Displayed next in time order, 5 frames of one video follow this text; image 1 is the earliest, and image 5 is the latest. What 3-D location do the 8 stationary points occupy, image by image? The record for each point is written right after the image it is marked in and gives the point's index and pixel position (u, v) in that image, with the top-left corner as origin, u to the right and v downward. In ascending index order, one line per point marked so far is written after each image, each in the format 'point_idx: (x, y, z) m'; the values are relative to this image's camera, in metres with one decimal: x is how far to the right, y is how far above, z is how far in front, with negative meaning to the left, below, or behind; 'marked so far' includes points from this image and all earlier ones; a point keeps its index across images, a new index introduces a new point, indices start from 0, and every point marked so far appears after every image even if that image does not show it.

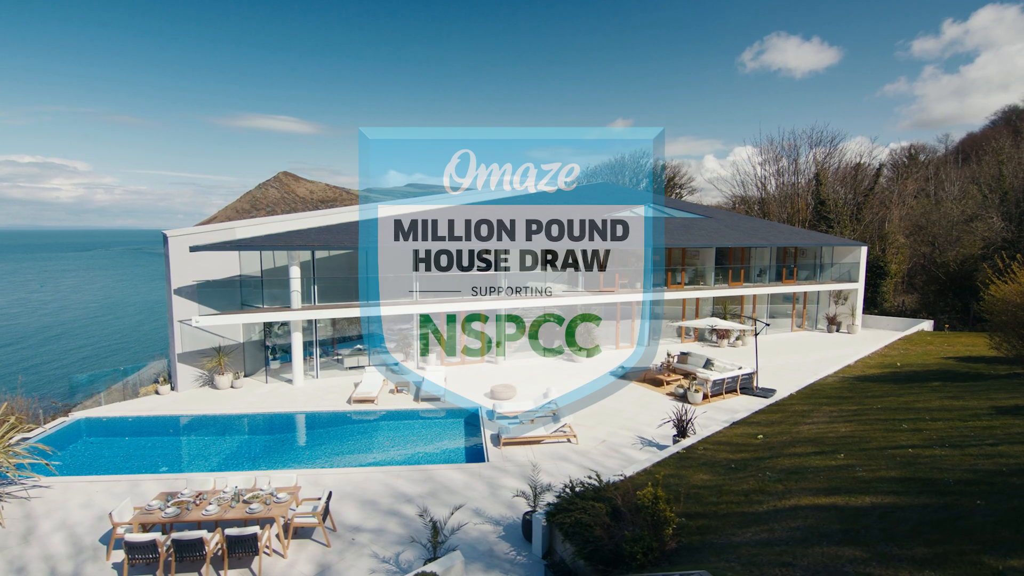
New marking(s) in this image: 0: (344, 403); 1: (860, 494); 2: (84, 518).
0: (-5.8, -4.0, +16.5) m
1: (+4.6, -2.7, +6.1) m
2: (-8.0, -4.3, +8.7) m
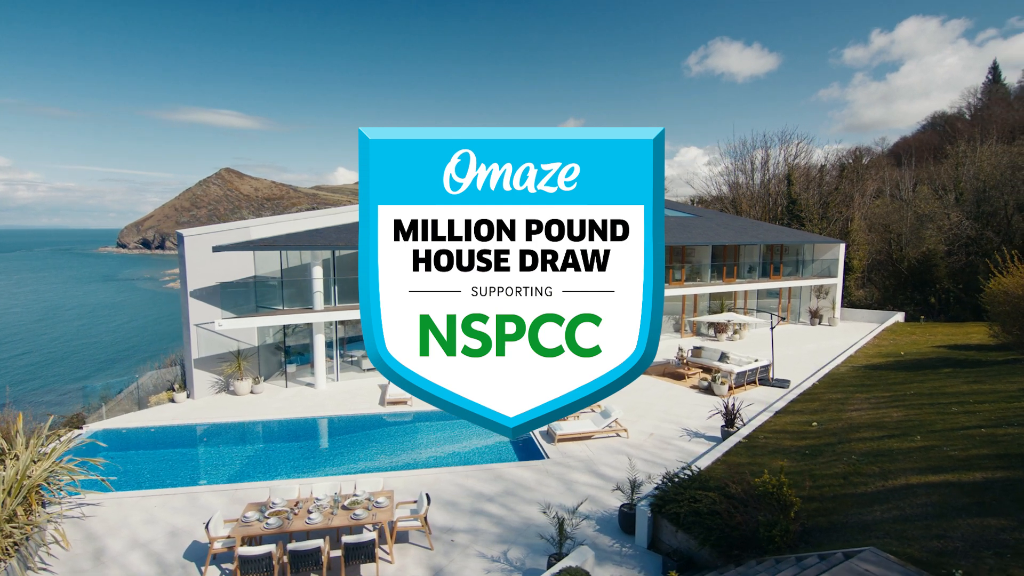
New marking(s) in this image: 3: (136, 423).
0: (-4.7, -4.0, +16.2) m
1: (+6.5, -2.6, +6.6) m
2: (-6.3, -4.4, +8.2) m
3: (-11.6, -4.2, +14.4) m
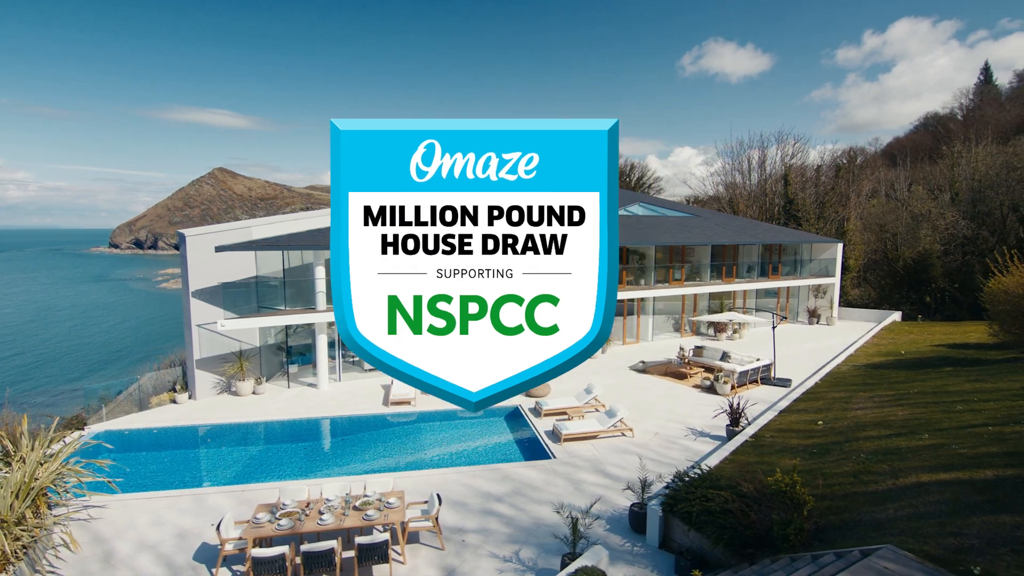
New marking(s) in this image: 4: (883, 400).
0: (-4.6, -4.0, +16.2) m
1: (+6.7, -2.6, +6.7) m
2: (-6.1, -4.4, +8.2) m
3: (-11.5, -4.2, +14.3) m
4: (+9.2, -2.8, +11.5) m
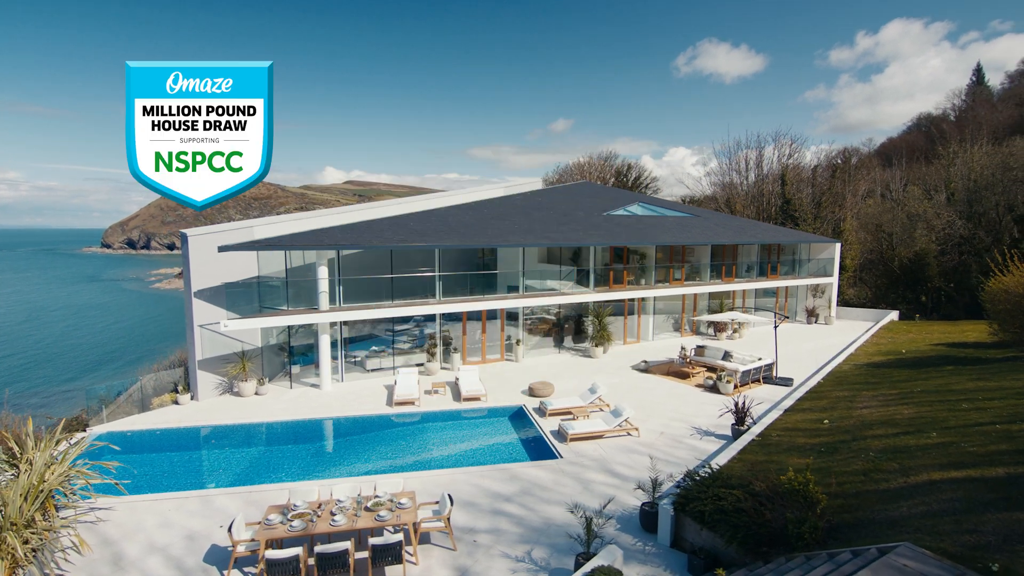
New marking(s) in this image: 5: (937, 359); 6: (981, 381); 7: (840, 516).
0: (-4.4, -4.0, +16.1) m
1: (+6.9, -2.6, +6.7) m
2: (-5.9, -4.4, +8.1) m
3: (-11.4, -4.2, +14.2) m
4: (+9.4, -2.8, +11.6) m
5: (+14.7, -2.5, +16.1) m
6: (+11.7, -2.3, +11.7) m
7: (+4.6, -3.2, +6.6) m
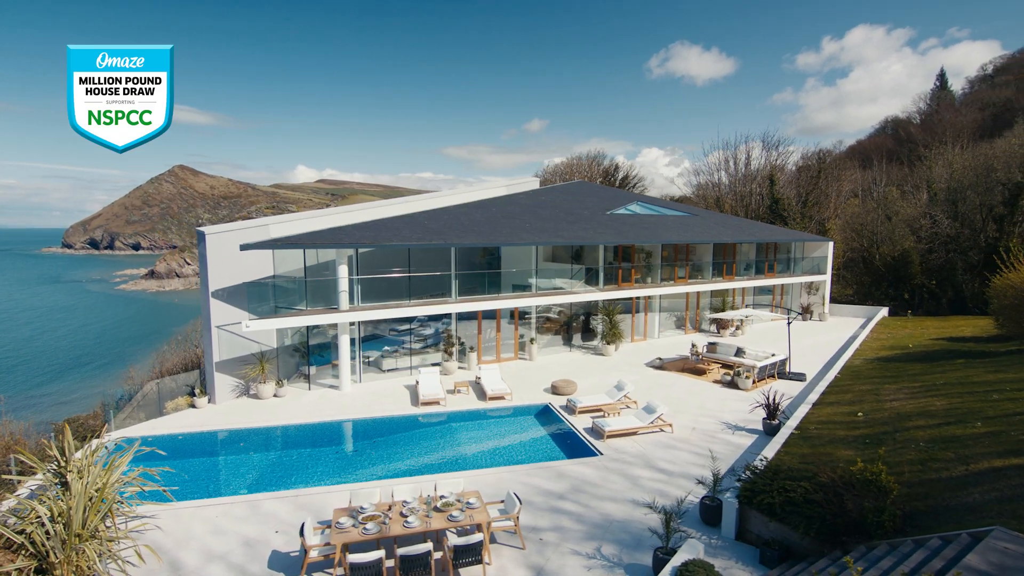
0: (-3.6, -4.0, +15.9) m
1: (+8.0, -2.5, +7.0) m
2: (-4.8, -4.4, +7.9) m
3: (-10.5, -4.2, +13.7) m
4: (+10.3, -2.7, +12.0) m
5: (+15.4, -2.3, +16.7) m
6: (+12.7, -2.2, +12.1) m
7: (+5.8, -3.2, +6.8) m
